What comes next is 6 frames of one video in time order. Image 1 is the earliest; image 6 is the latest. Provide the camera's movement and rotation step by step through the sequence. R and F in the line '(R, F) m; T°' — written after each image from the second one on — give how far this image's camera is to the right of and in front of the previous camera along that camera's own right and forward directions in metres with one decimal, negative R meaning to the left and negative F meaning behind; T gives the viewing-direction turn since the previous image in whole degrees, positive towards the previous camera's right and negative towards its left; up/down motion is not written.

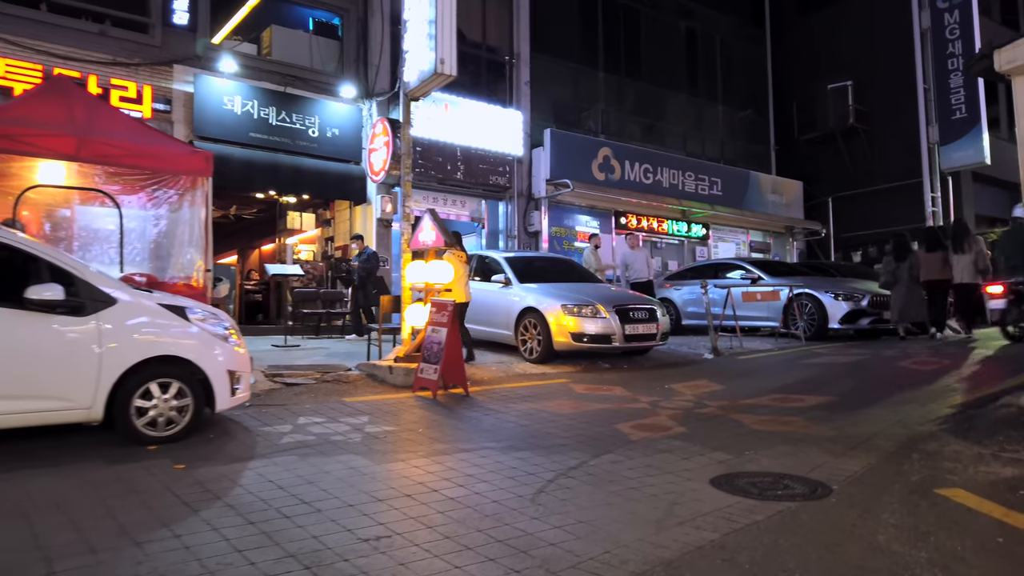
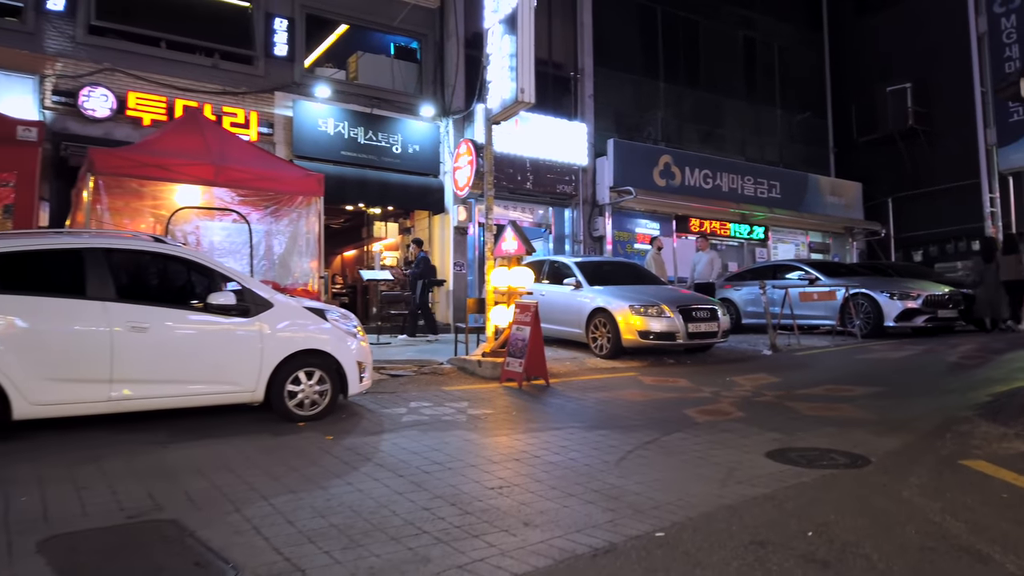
(-0.2, -1.0) m; -4°
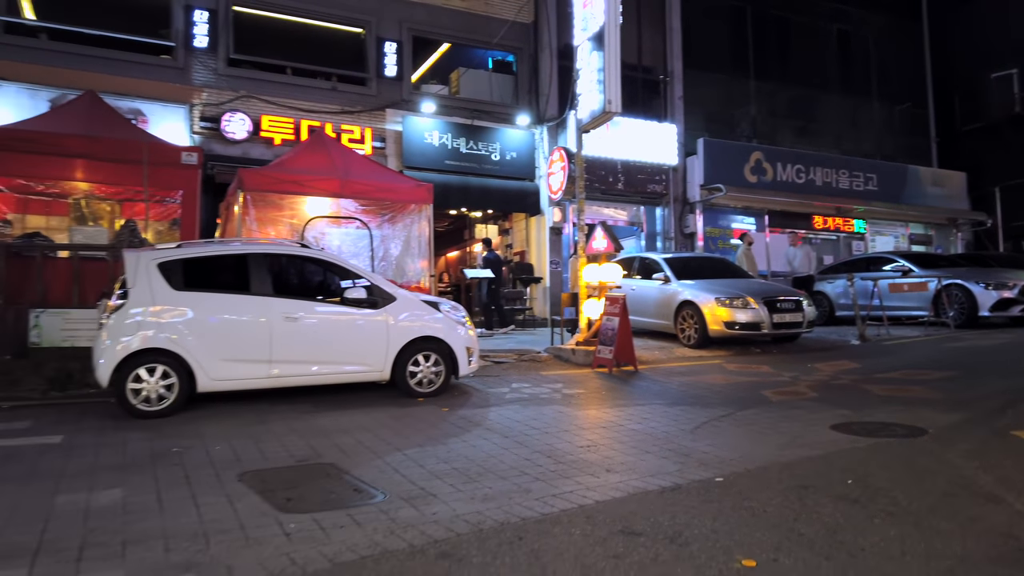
(+0.1, -0.9) m; -7°
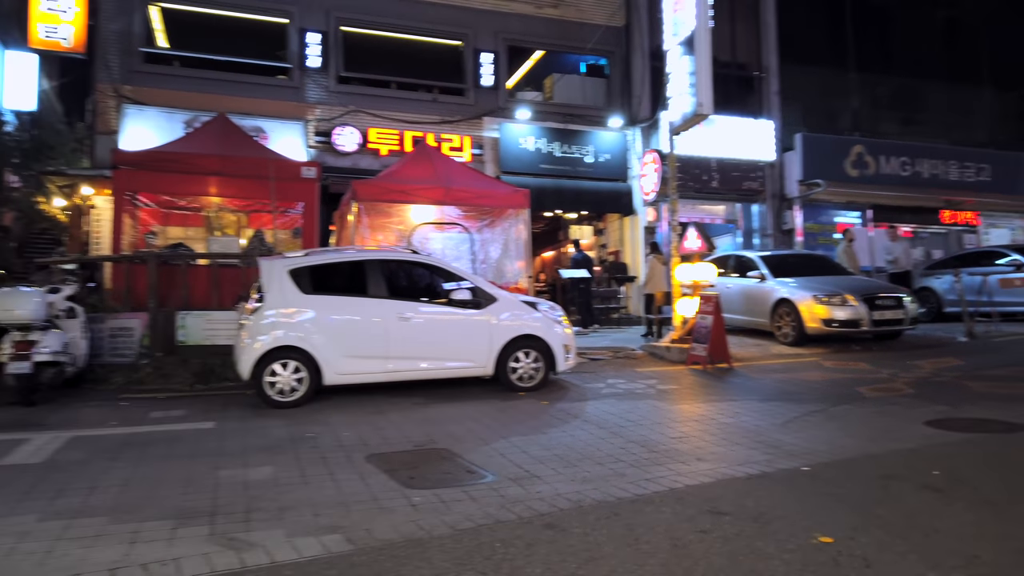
(0.0, -0.5) m; -7°
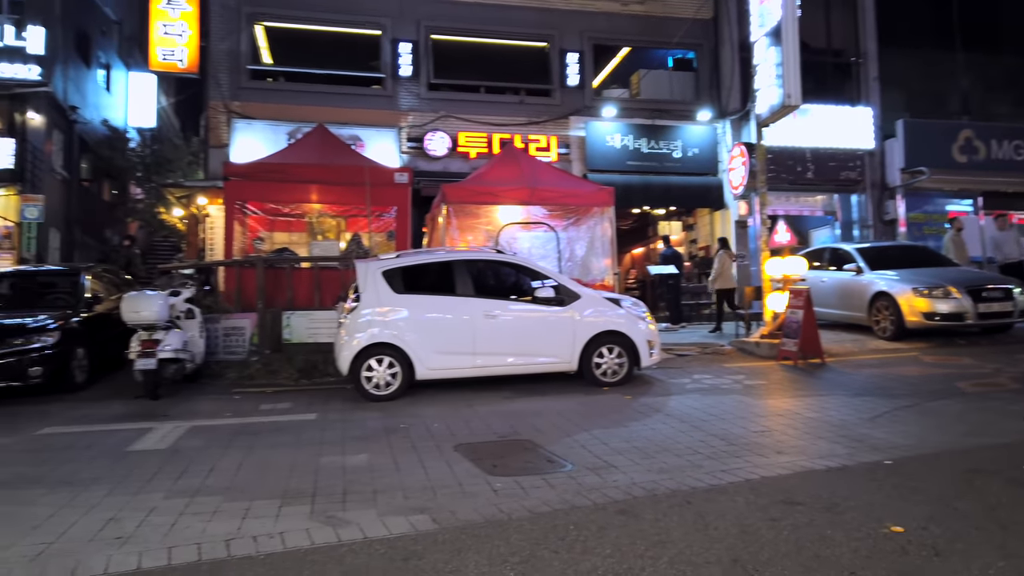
(+0.1, -0.2) m; -7°
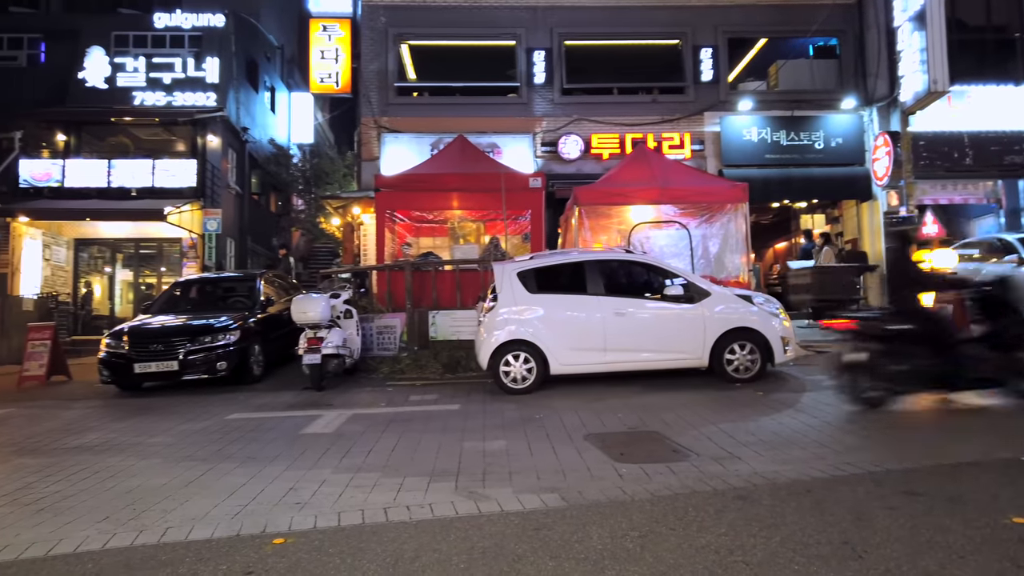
(+0.1, -0.4) m; -11°
